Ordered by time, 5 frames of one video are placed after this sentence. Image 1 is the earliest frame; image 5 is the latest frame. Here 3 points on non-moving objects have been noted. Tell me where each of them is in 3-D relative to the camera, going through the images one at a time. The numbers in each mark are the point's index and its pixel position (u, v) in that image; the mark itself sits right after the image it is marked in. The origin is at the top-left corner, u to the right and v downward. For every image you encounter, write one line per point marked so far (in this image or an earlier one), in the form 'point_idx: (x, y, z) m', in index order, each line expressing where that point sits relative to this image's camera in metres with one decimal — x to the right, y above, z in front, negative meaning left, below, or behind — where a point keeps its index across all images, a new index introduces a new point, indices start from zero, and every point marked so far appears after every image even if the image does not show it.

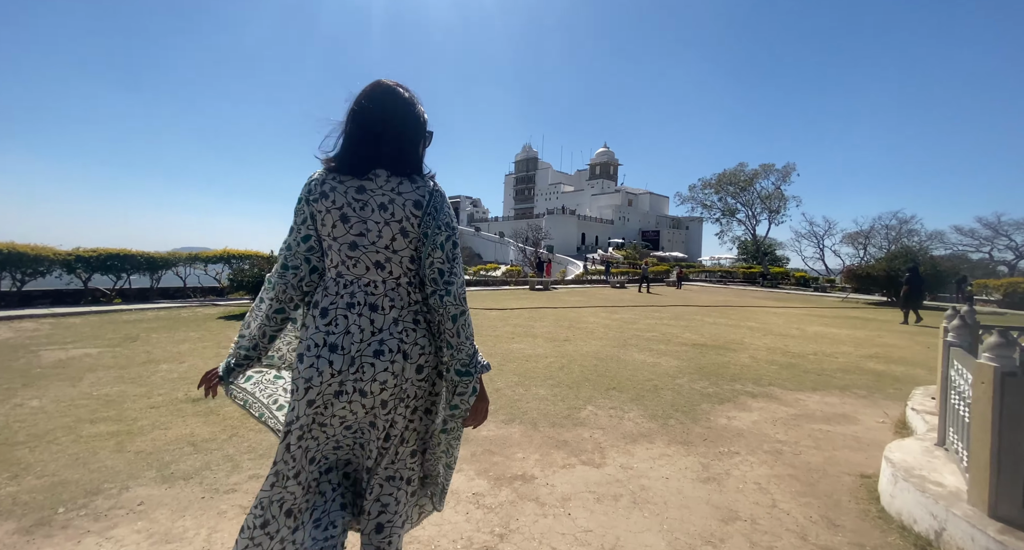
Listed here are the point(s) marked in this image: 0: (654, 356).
0: (+1.9, -1.1, +5.5) m
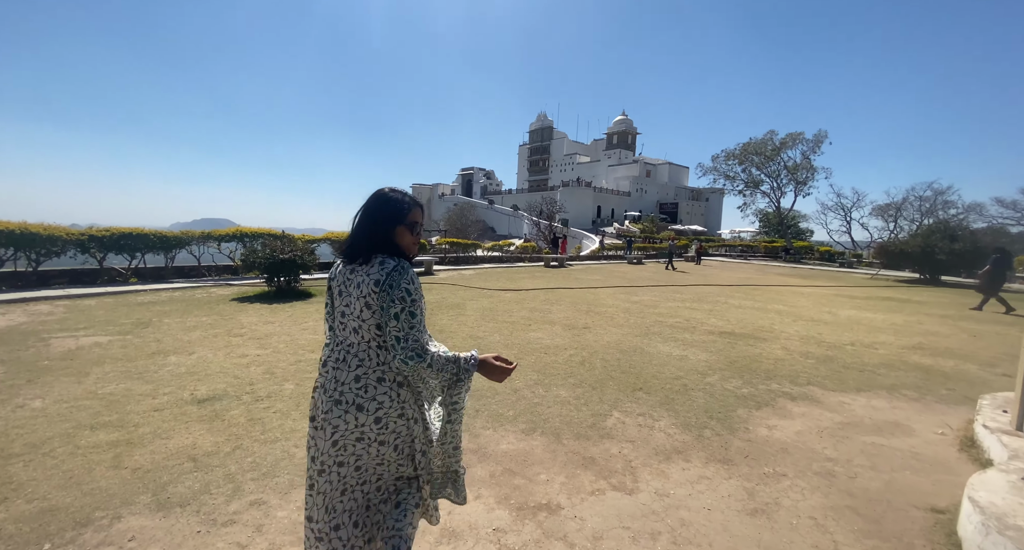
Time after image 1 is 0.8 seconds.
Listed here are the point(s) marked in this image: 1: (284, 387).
0: (+2.1, -0.9, +5.2) m
1: (-1.9, -0.9, +3.5) m
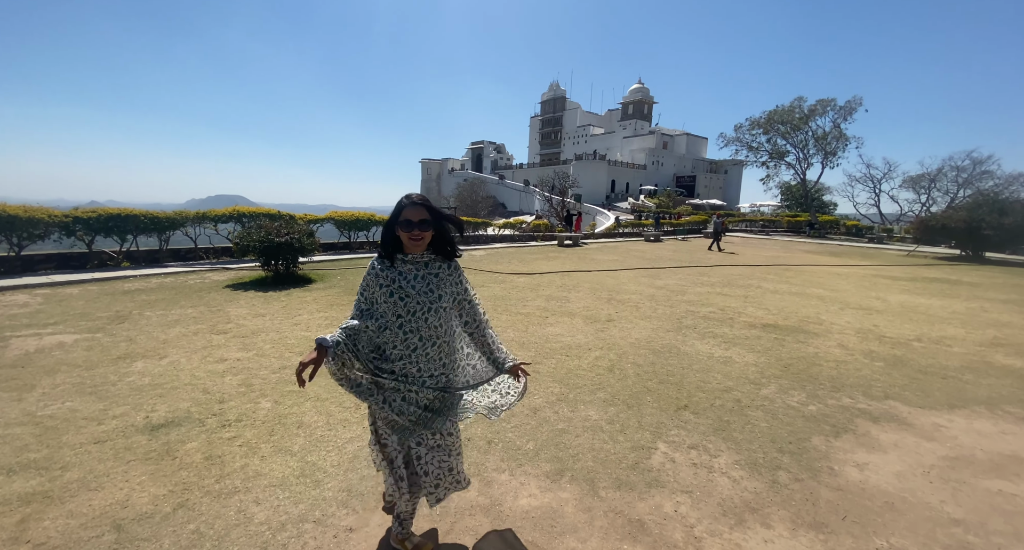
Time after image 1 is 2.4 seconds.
0: (+2.3, -0.8, +4.6) m
1: (-1.8, -0.9, +2.9) m
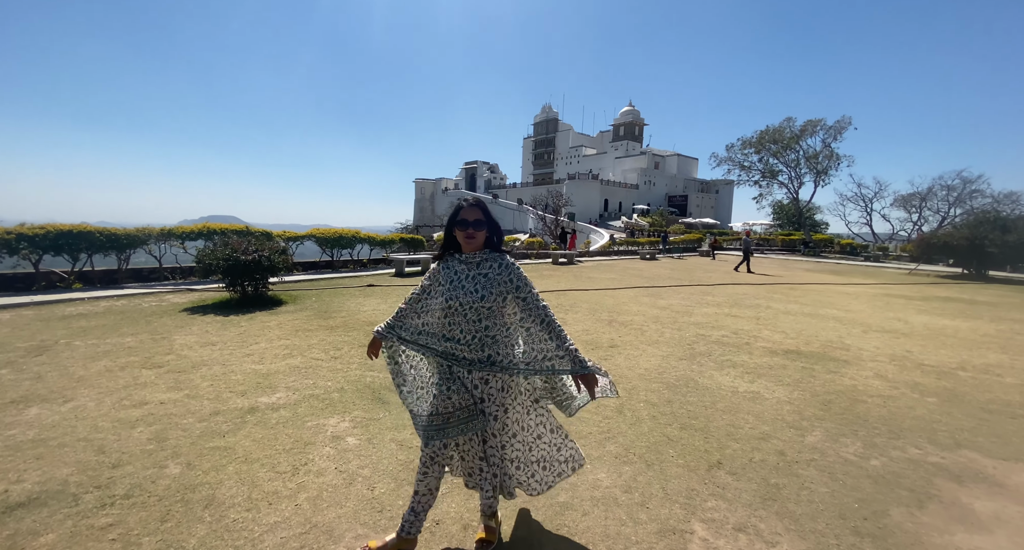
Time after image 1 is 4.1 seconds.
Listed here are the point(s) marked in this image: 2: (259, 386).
0: (+2.2, -1.0, +3.9) m
1: (-1.8, -1.0, +2.2) m
2: (-2.1, -0.9, +3.4) m
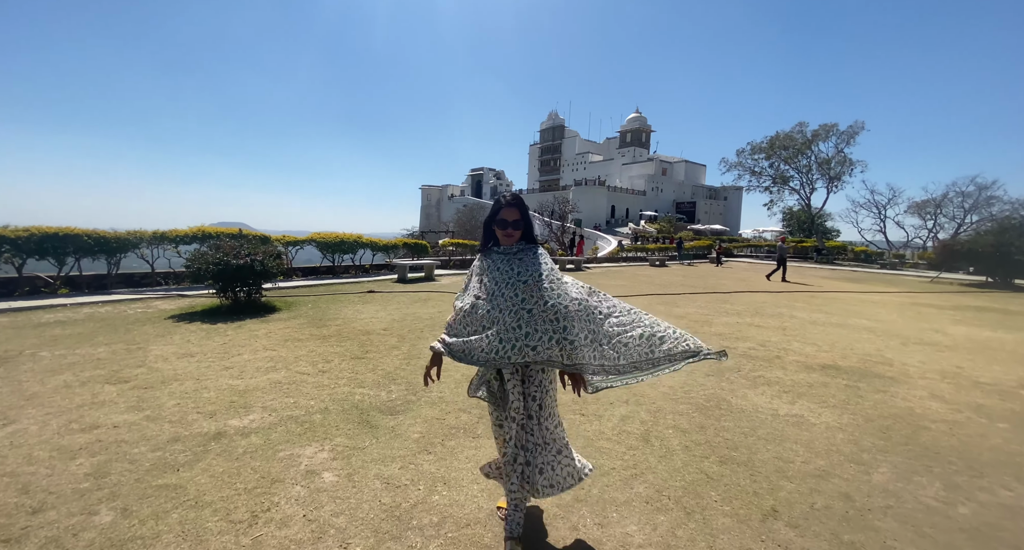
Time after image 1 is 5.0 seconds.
0: (+2.3, -1.0, +3.4) m
1: (-1.8, -1.1, +1.8) m
2: (-2.0, -0.9, +3.0) m
